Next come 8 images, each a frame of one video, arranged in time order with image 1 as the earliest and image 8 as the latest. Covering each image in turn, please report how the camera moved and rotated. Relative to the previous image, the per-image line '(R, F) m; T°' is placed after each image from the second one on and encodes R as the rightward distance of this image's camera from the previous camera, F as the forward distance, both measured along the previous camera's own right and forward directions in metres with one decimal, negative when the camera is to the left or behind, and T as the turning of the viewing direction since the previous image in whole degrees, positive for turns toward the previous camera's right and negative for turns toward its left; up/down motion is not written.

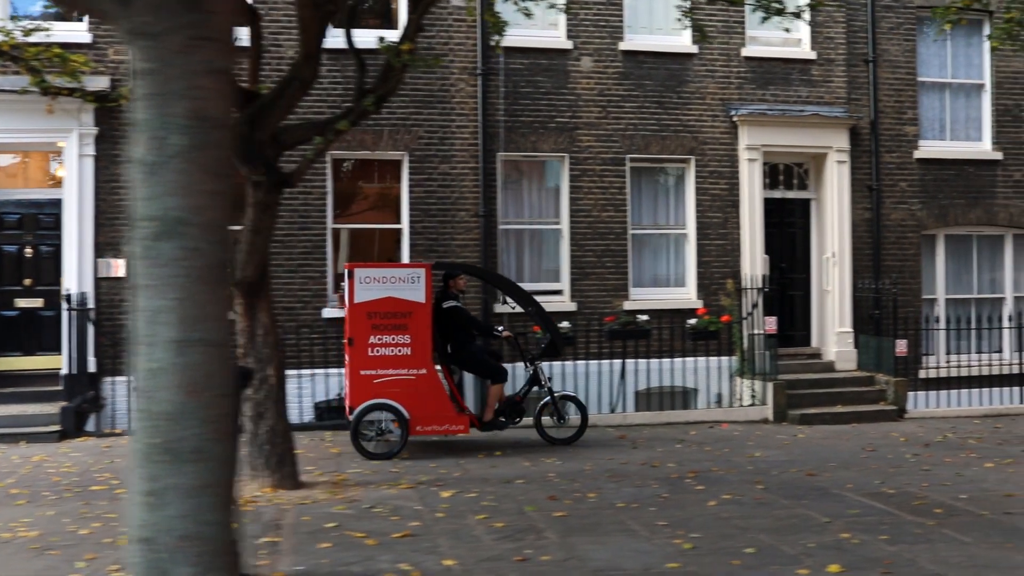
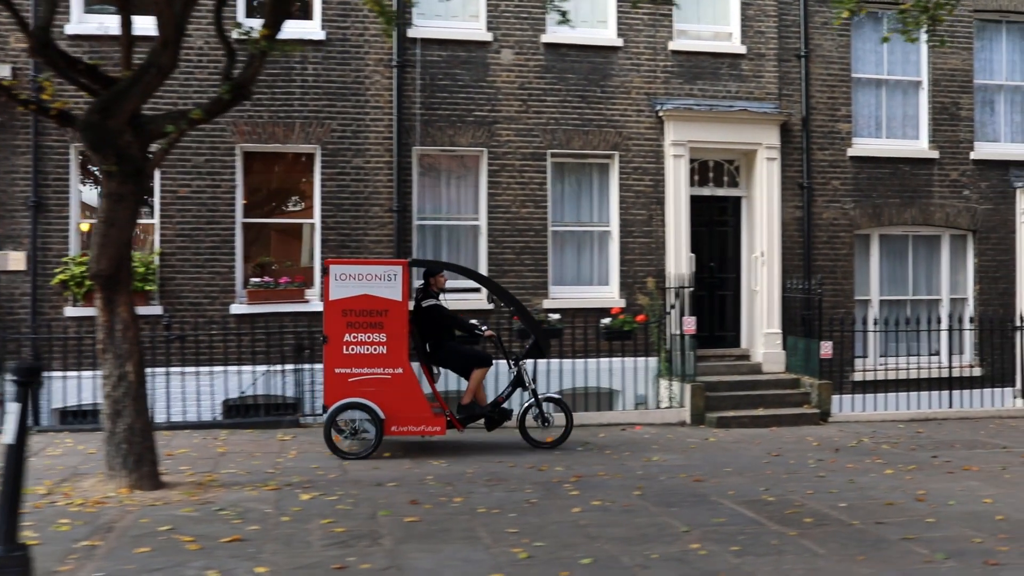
(+1.1, +0.3) m; 0°
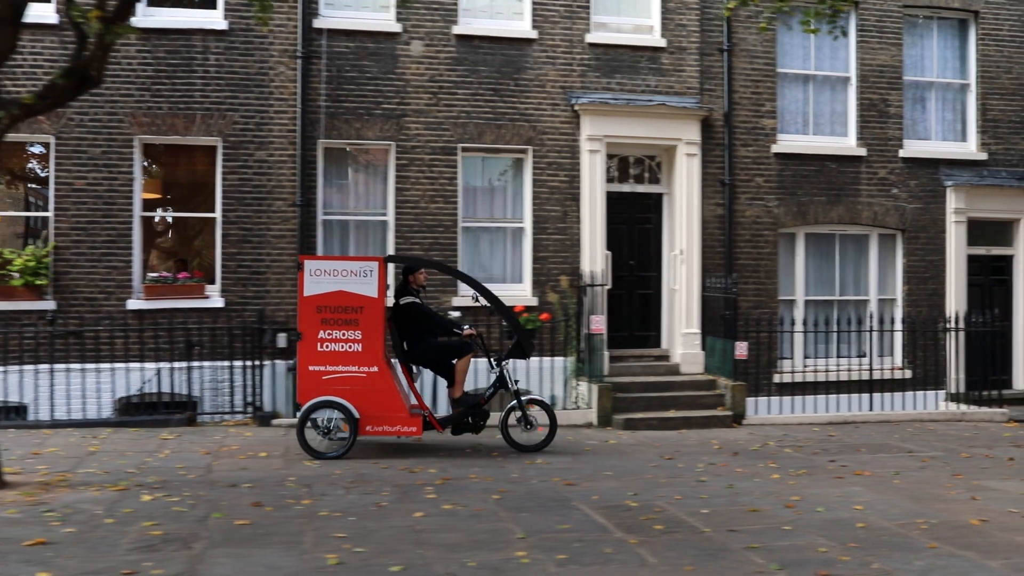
(+1.1, +0.3) m; 0°
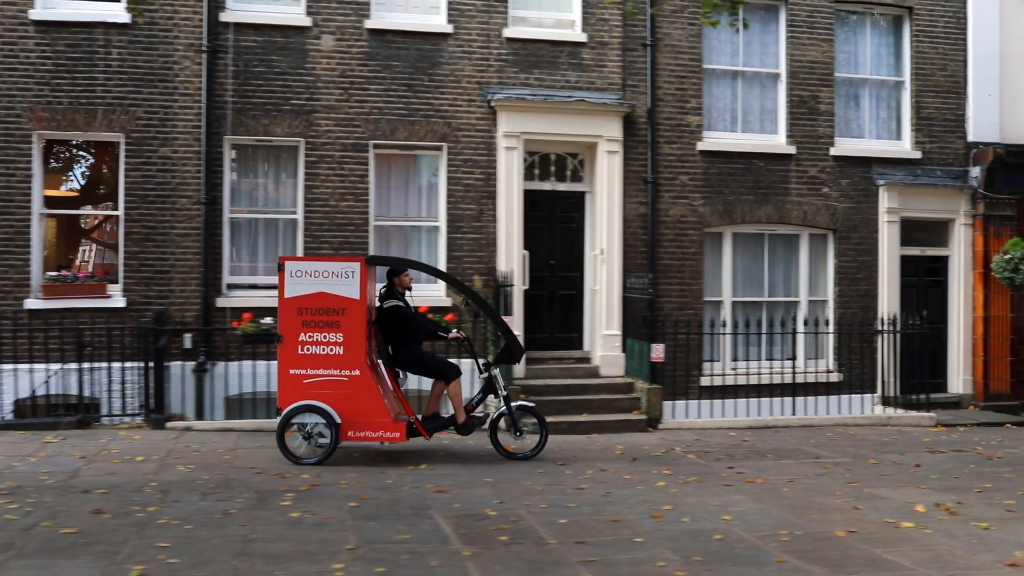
(+1.1, +0.3) m; 0°
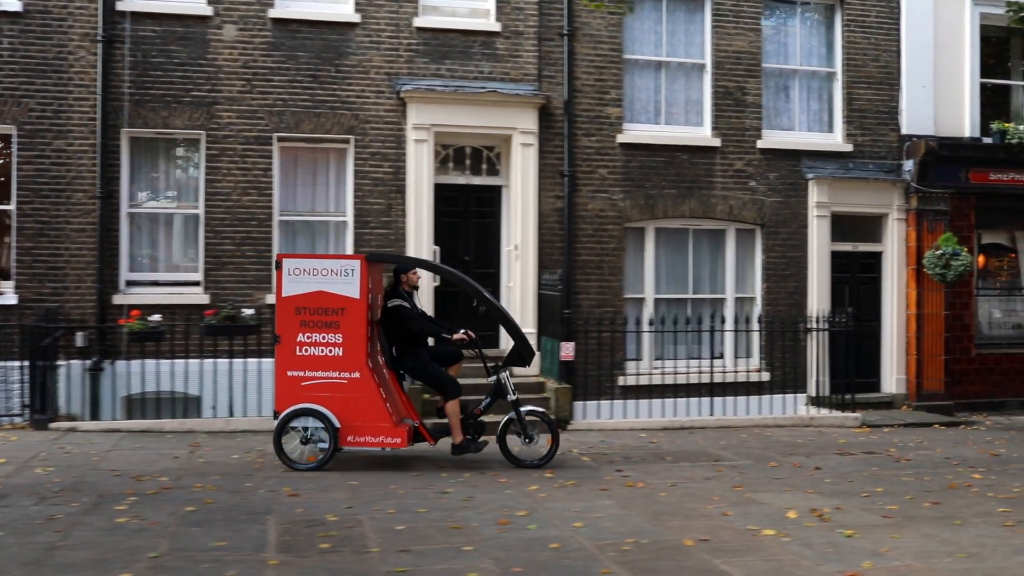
(+1.1, +0.4) m; 0°
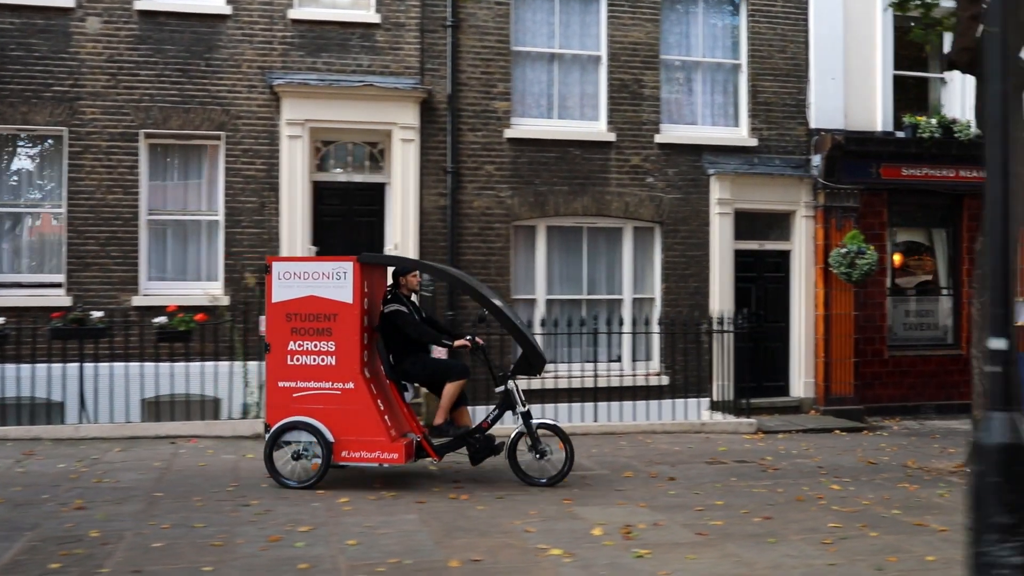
(+1.6, +0.5) m; -1°
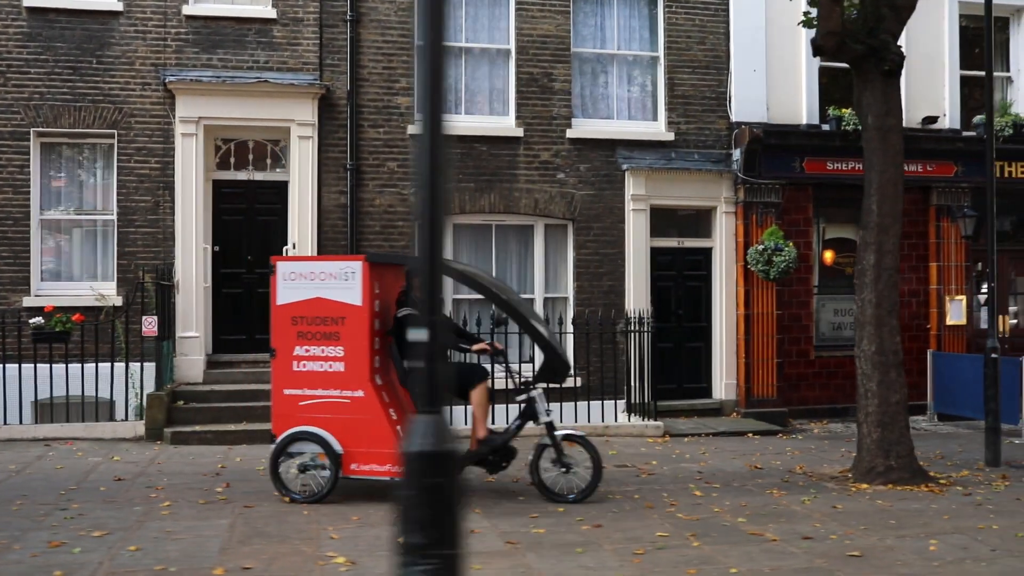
(+1.5, +0.3) m; -2°
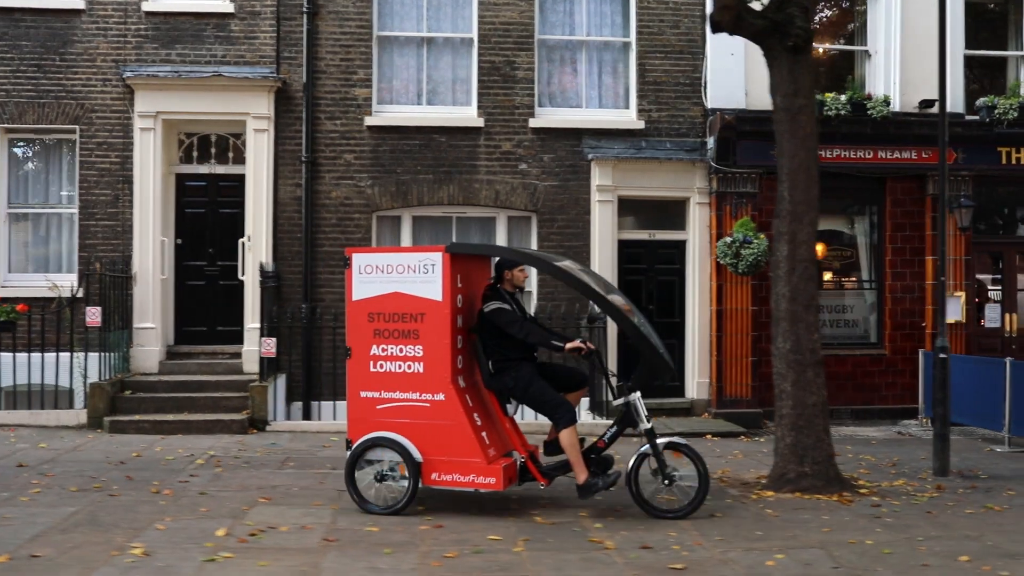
(+1.9, +0.4) m; -7°
